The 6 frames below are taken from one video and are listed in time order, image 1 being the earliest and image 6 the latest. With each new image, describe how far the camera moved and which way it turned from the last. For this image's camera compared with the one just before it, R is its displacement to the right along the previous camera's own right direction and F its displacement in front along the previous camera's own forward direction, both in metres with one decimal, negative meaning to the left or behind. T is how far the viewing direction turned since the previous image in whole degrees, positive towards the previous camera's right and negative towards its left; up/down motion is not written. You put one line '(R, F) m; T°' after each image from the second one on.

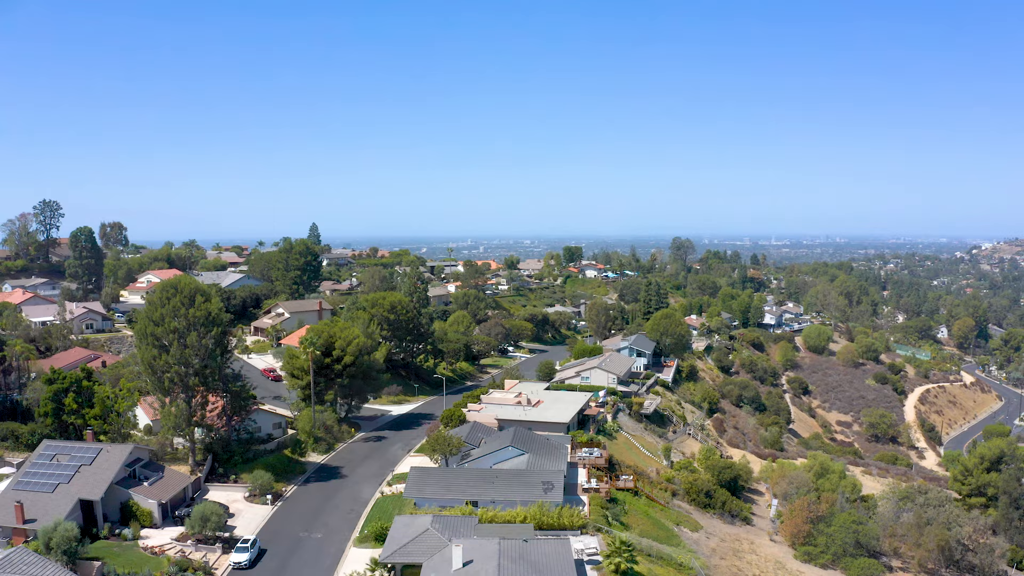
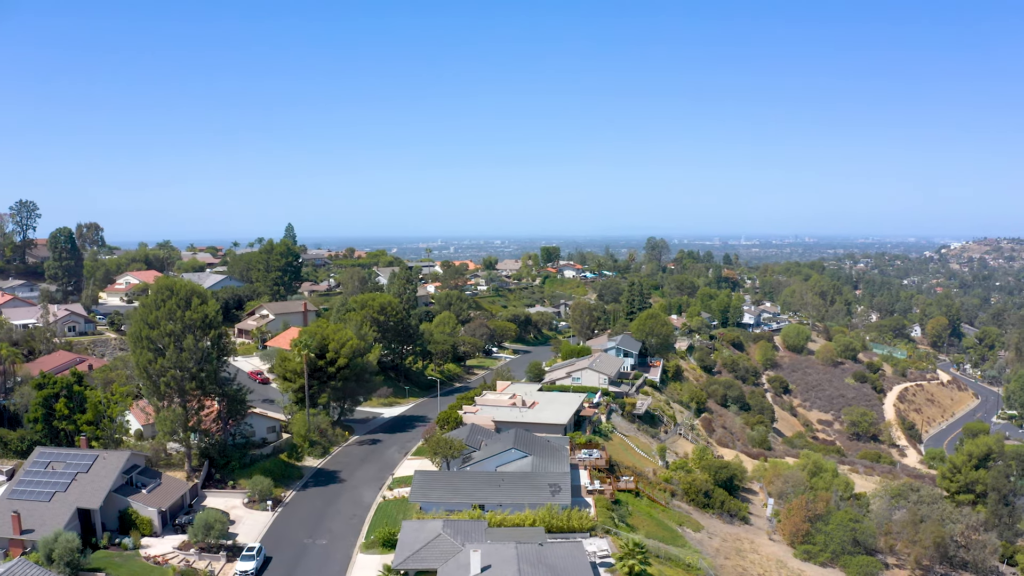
(-0.9, +0.2) m; +2°
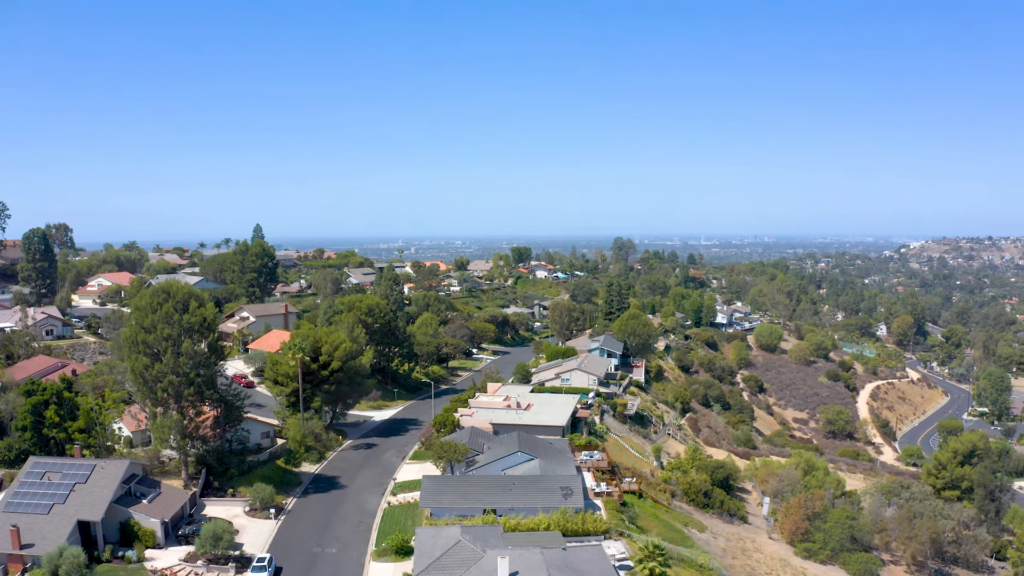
(-1.2, +0.3) m; +2°
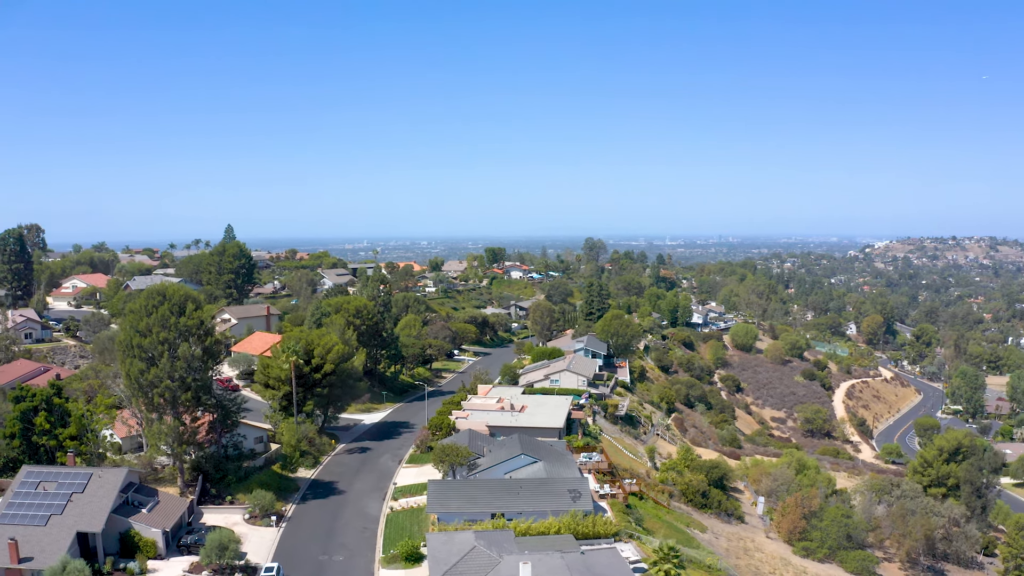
(-1.0, +0.2) m; +2°
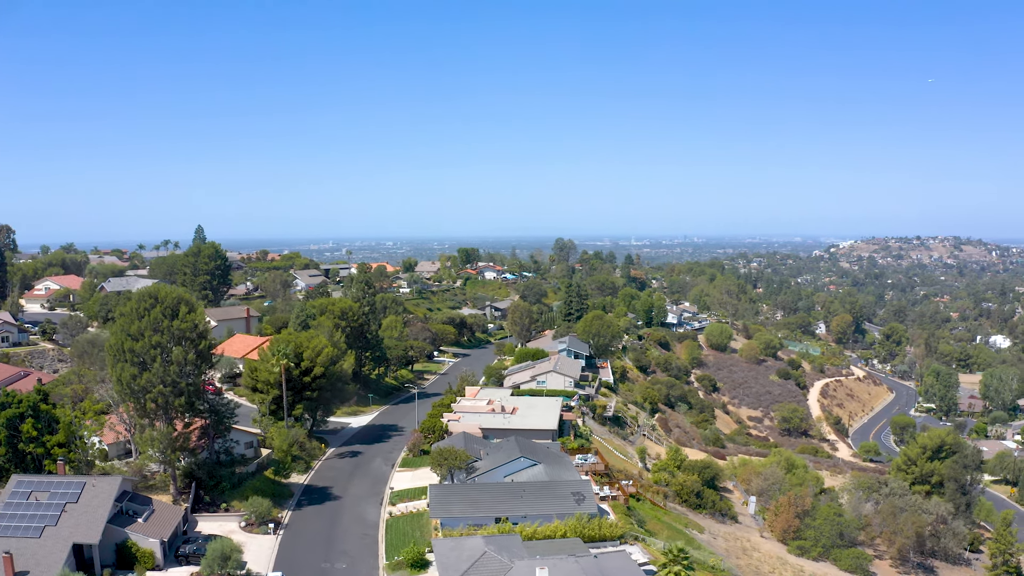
(-0.9, +0.2) m; +2°
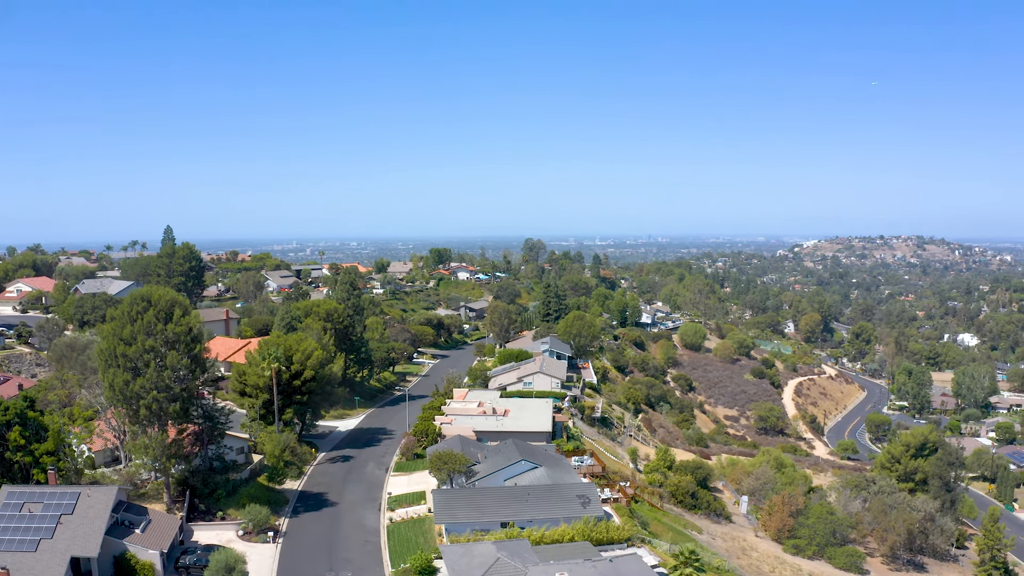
(-1.0, +0.2) m; +2°
